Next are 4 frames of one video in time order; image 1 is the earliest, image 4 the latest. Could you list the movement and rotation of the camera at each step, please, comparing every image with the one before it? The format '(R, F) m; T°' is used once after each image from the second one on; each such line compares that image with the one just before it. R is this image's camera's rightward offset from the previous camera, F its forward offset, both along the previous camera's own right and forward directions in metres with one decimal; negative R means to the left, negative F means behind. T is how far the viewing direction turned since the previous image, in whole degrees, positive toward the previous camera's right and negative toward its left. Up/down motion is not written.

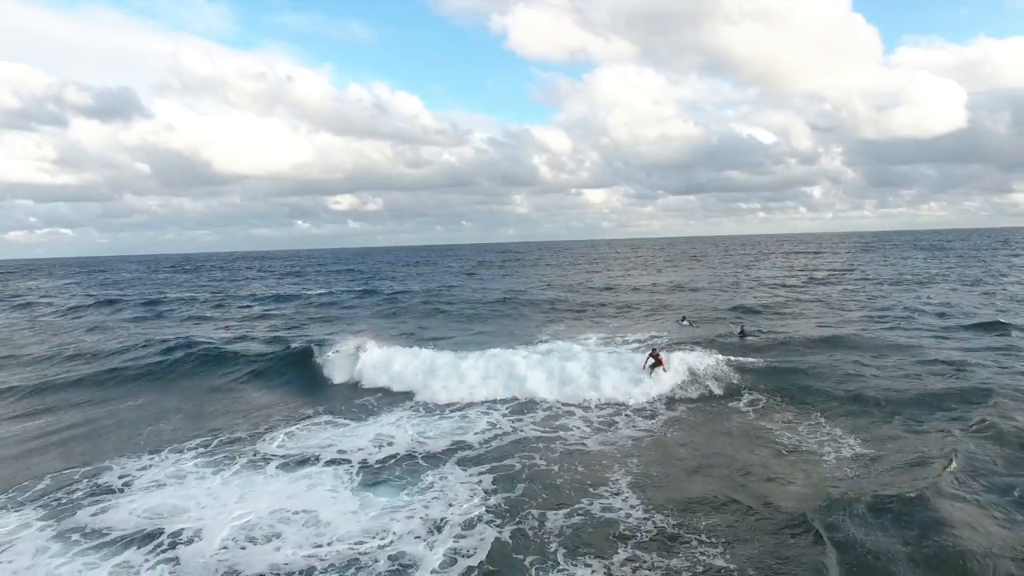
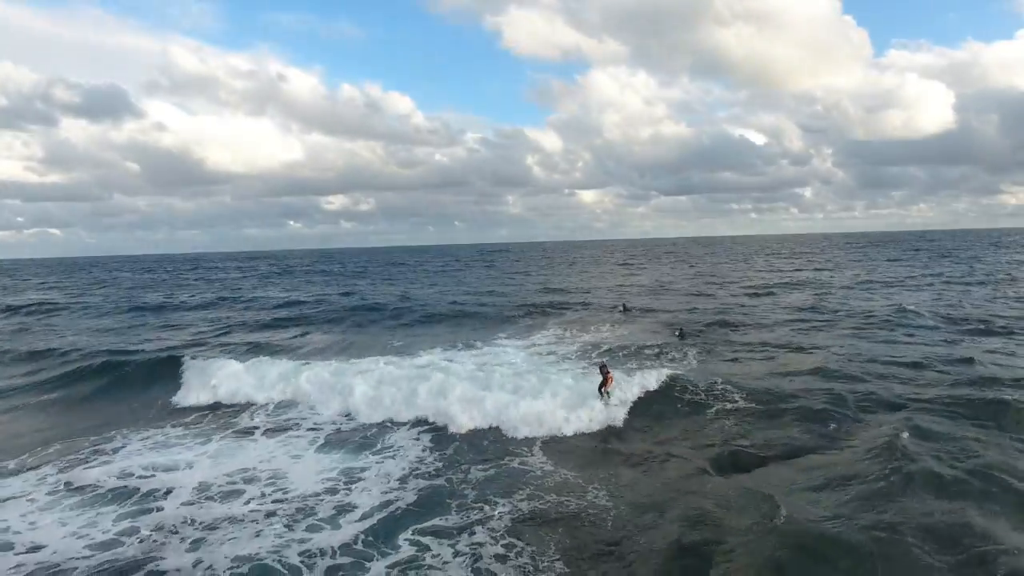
(+1.2, -1.2) m; +1°
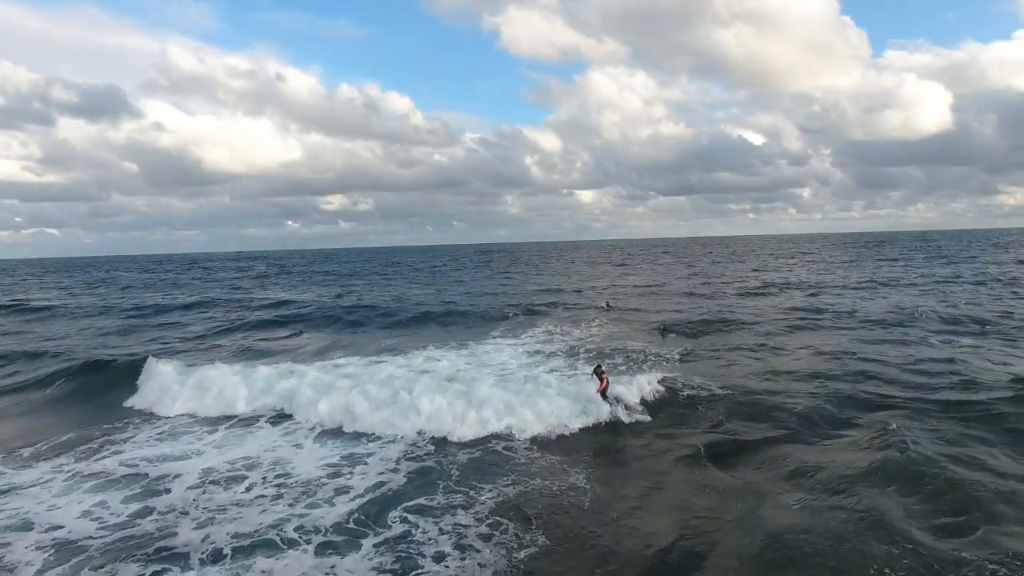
(+0.9, +3.2) m; 0°
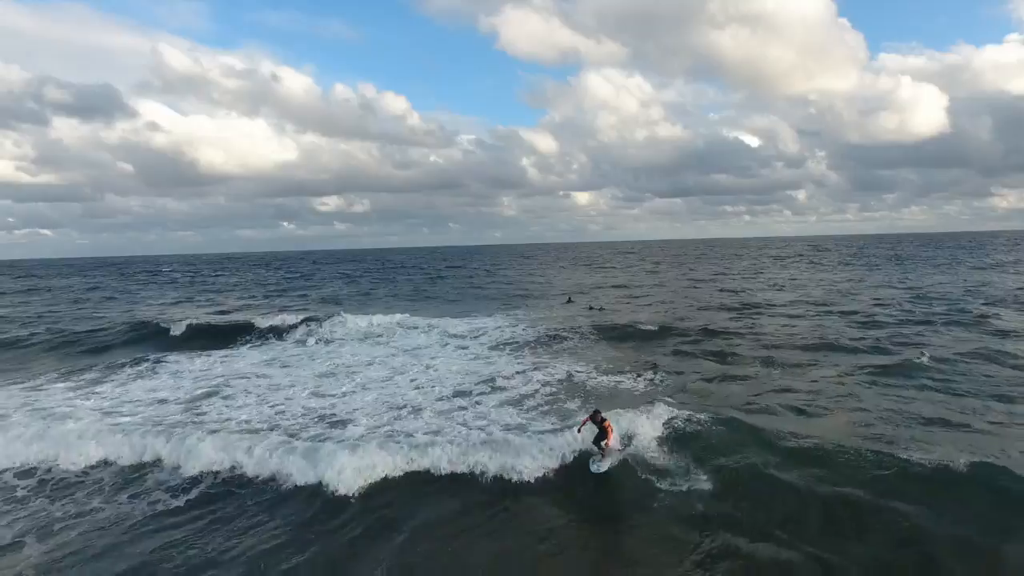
(+0.6, +7.1) m; 0°
